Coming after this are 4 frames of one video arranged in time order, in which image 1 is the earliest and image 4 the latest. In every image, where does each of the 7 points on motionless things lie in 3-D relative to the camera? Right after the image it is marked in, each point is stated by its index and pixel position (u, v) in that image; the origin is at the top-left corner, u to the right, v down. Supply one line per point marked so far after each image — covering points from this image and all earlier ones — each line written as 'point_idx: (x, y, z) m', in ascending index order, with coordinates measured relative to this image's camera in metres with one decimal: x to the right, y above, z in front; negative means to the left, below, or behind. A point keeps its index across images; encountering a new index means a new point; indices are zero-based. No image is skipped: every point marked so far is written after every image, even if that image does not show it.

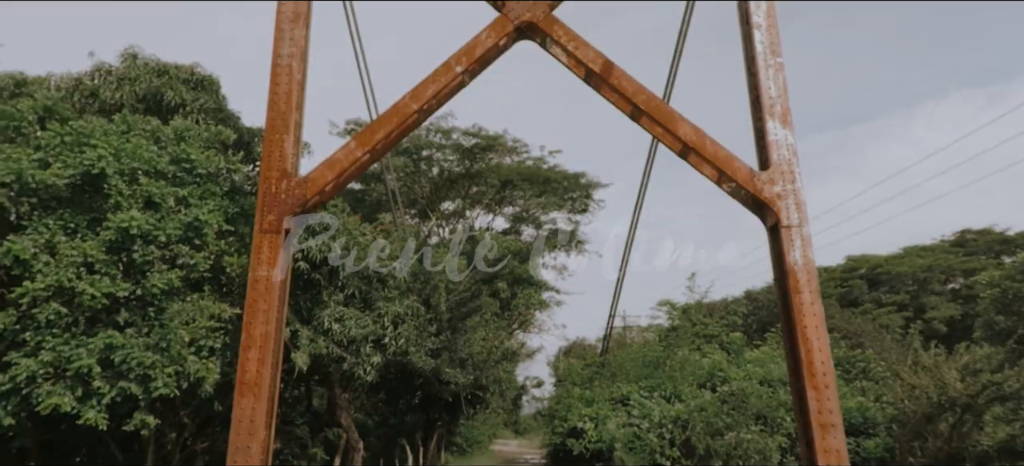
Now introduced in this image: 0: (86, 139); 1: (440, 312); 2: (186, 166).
0: (-4.0, +0.9, +6.6) m
1: (-1.3, -1.5, +11.8) m
2: (-3.3, +0.7, +7.1) m
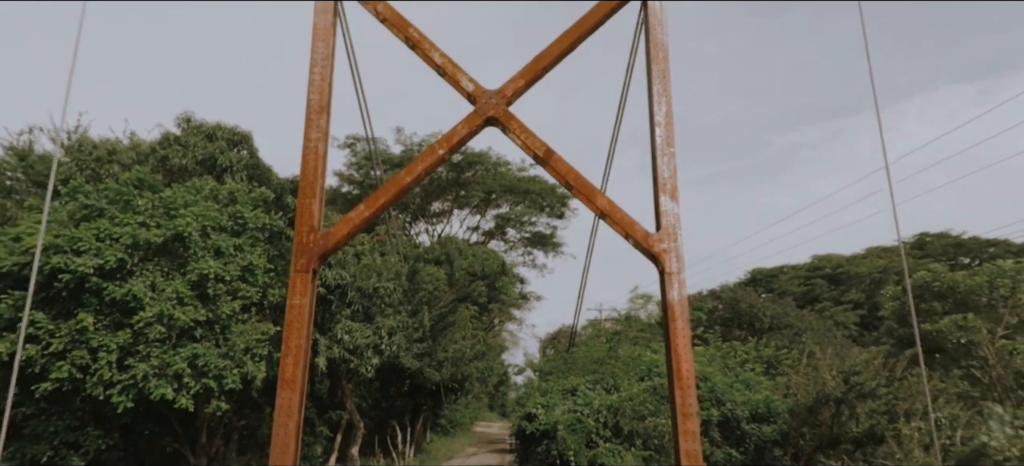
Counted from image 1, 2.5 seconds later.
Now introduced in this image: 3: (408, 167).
0: (-4.5, +0.3, +9.2) m
1: (-1.9, -1.9, +14.5) m
2: (-3.8, +0.2, +9.7) m
3: (-1.2, +0.8, +7.8) m
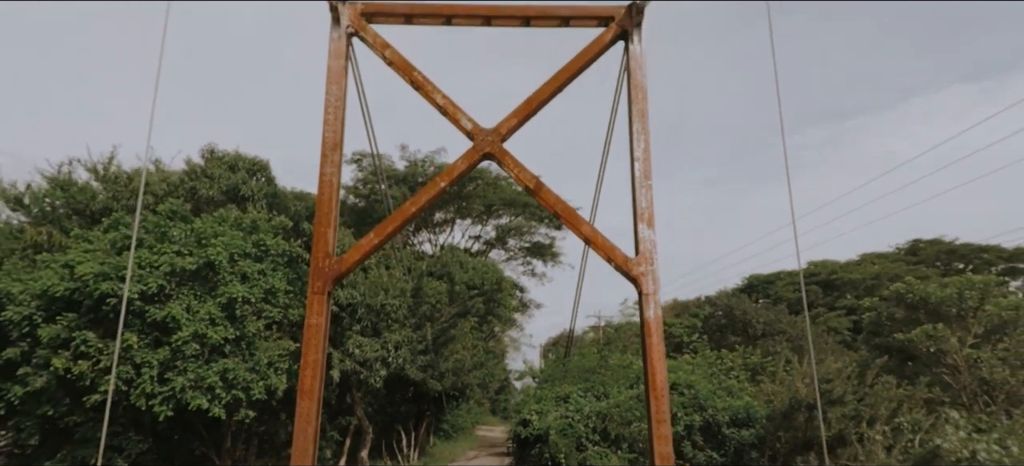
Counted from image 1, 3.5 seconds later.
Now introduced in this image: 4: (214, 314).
0: (-4.6, -0.1, +10.3) m
1: (-1.9, -2.3, +15.6) m
2: (-3.9, -0.2, +10.9) m
3: (-1.3, +0.4, +8.9) m
4: (-4.3, -1.2, +9.9) m
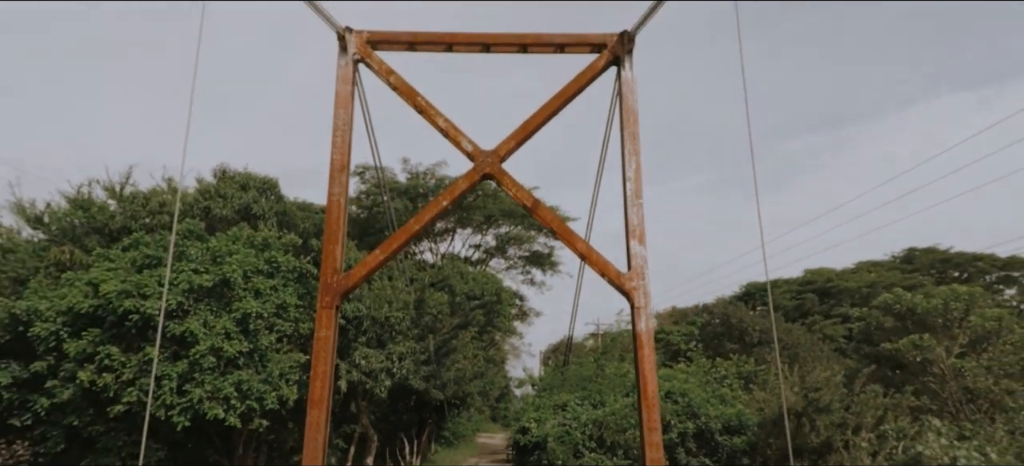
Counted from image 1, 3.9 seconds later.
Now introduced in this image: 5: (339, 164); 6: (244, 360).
0: (-4.6, -0.3, +10.9) m
1: (-1.9, -2.6, +16.2) m
2: (-4.0, -0.5, +11.4) m
3: (-1.3, +0.2, +9.5) m
4: (-4.3, -1.4, +10.5) m
5: (-1.8, +0.7, +7.5) m
6: (-4.2, -2.0, +10.8) m
